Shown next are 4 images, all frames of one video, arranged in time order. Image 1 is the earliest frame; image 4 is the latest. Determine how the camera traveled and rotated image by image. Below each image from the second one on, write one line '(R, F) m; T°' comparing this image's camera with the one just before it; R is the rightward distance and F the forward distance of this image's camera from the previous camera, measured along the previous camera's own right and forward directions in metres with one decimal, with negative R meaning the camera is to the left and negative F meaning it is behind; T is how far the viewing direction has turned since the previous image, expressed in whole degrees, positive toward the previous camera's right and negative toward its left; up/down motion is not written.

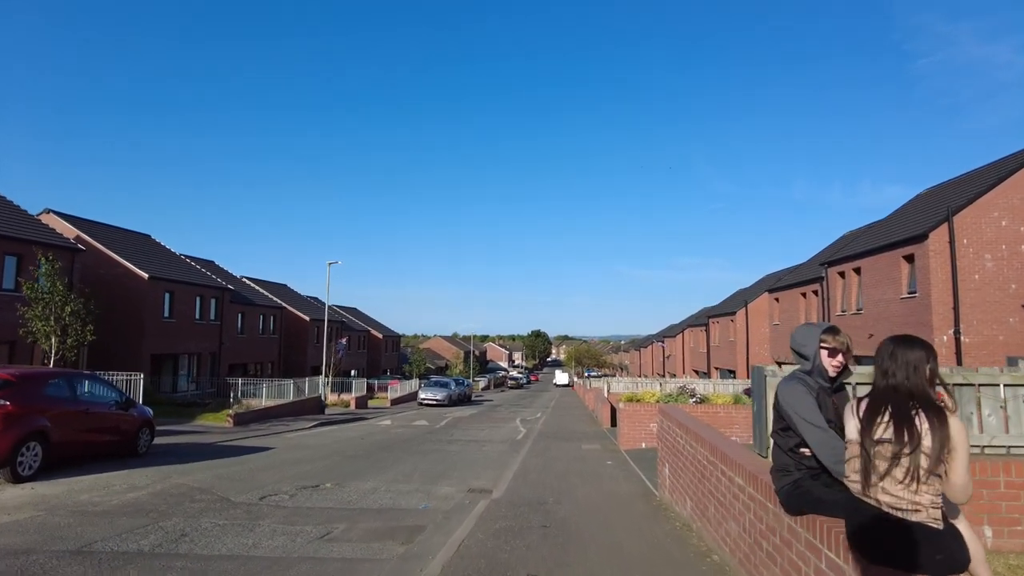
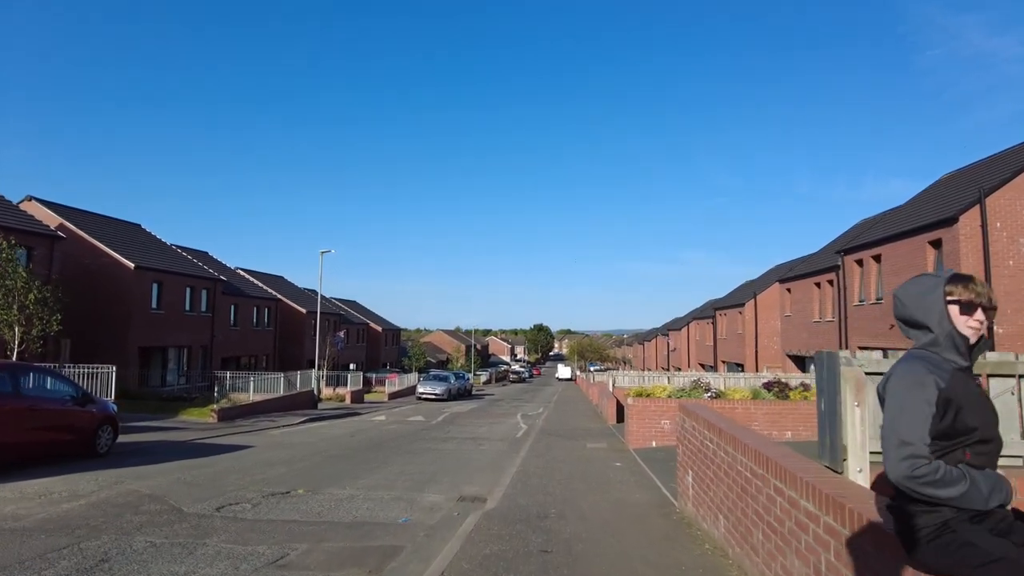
(+0.1, +1.2) m; 0°
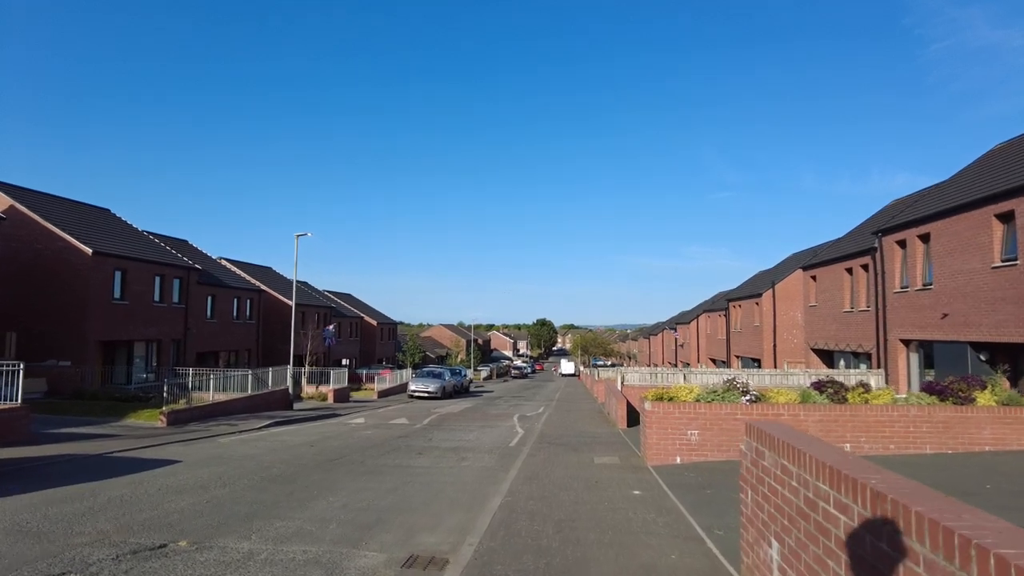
(+0.2, +2.8) m; 0°
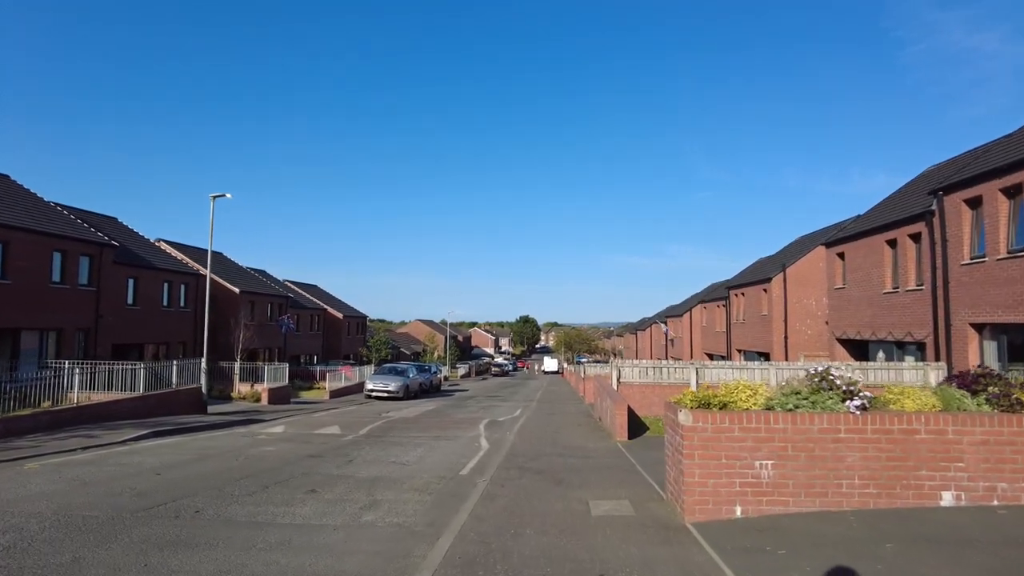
(+0.4, +4.9) m; +1°
